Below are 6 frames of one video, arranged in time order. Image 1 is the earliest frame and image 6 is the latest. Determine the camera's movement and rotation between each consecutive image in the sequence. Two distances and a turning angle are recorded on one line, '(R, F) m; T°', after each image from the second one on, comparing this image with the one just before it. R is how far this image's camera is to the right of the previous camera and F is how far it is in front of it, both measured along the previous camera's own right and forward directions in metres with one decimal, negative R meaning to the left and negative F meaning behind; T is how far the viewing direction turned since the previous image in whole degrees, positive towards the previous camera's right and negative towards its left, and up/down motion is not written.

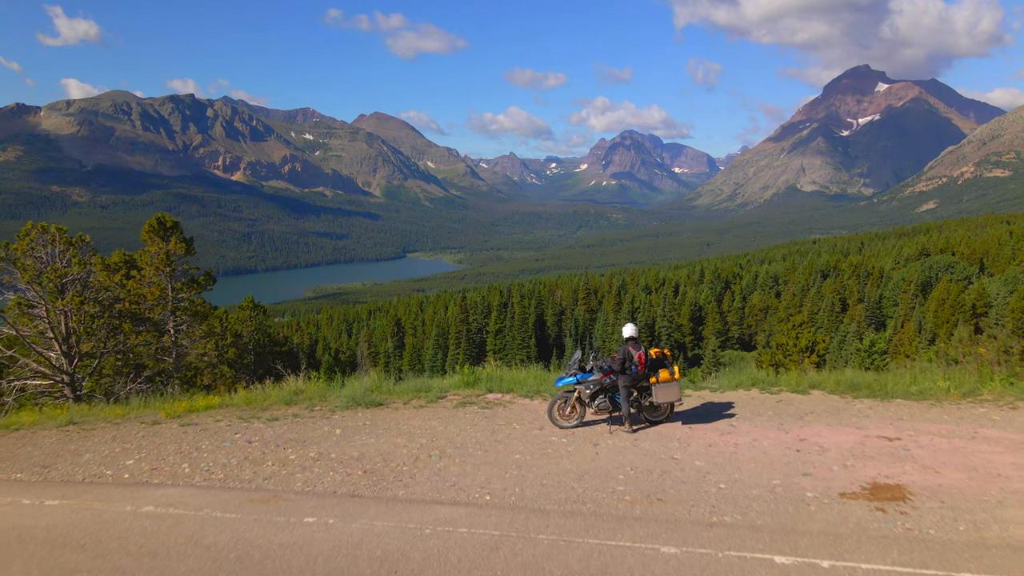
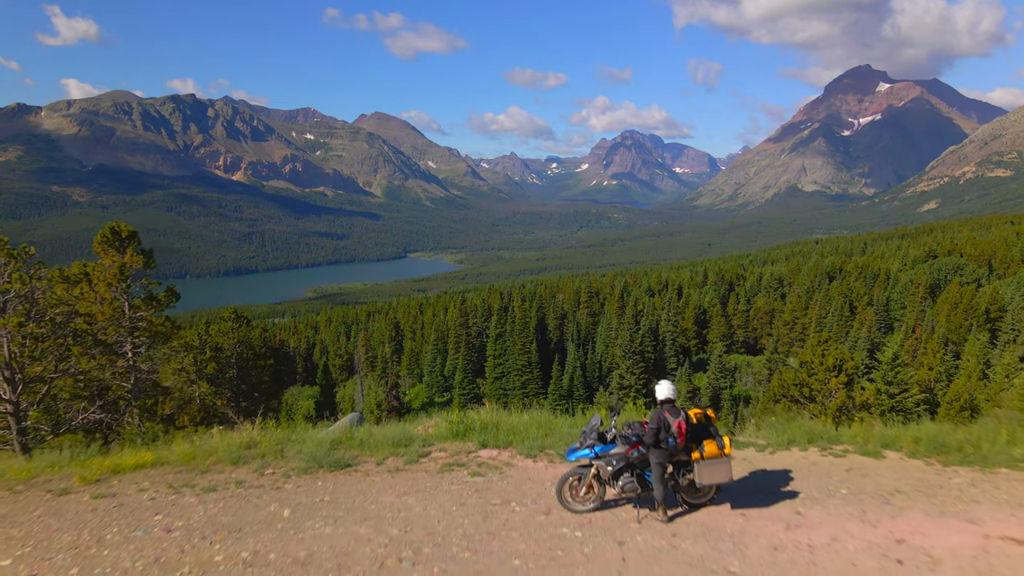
(0.0, +1.7) m; 0°
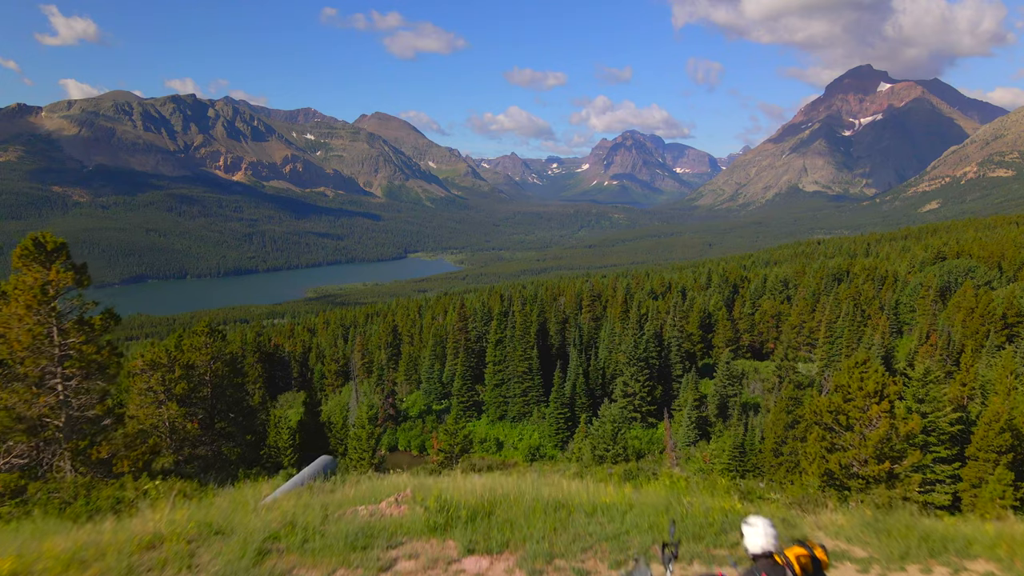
(0.0, +2.1) m; 0°
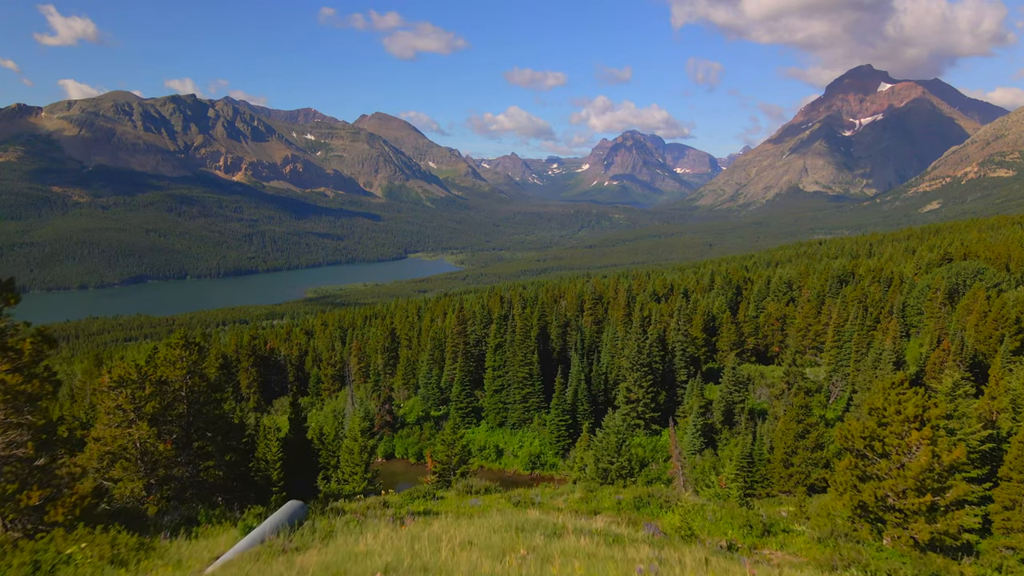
(0.0, +1.7) m; 0°
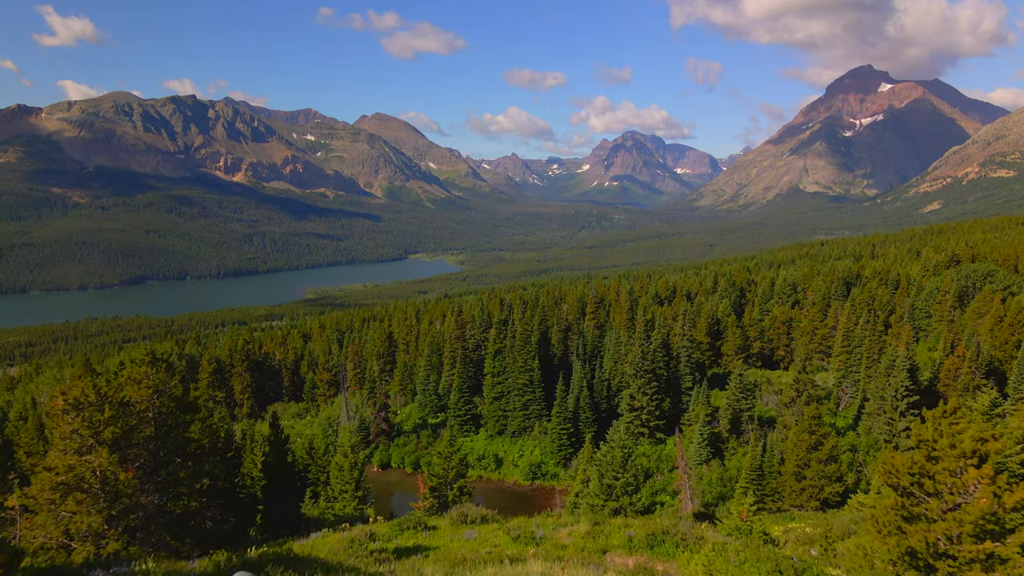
(+0.1, +1.9) m; 0°
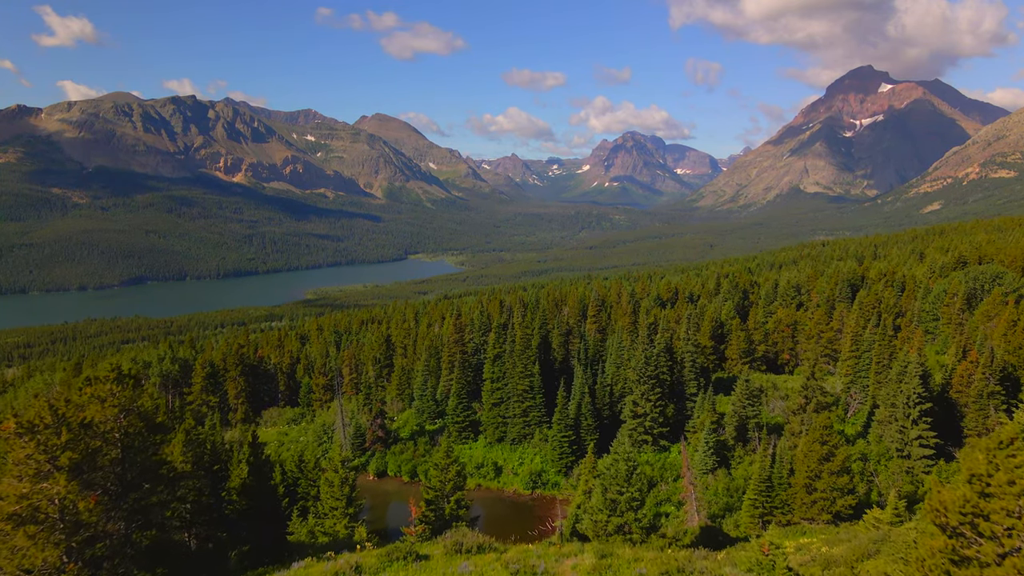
(0.0, +1.6) m; 0°
